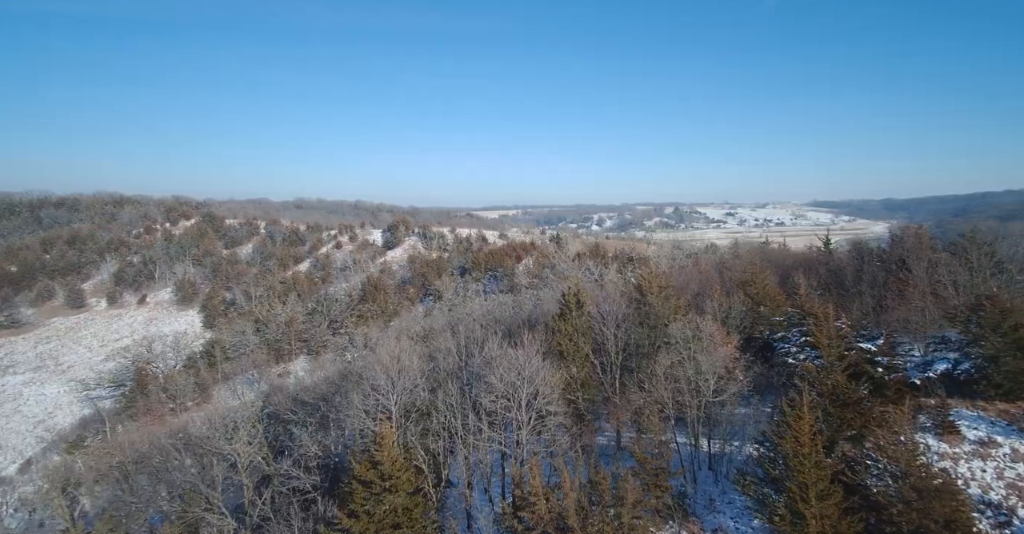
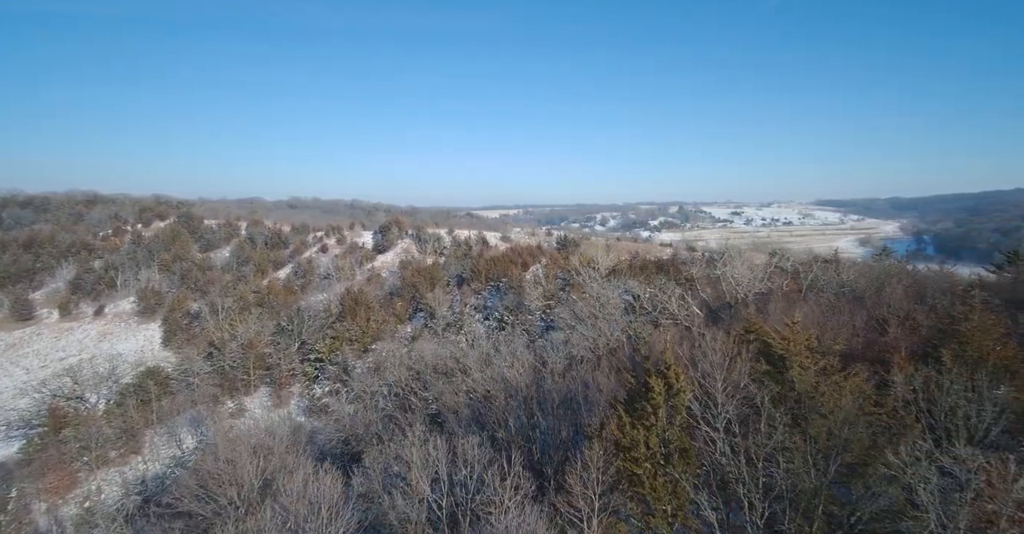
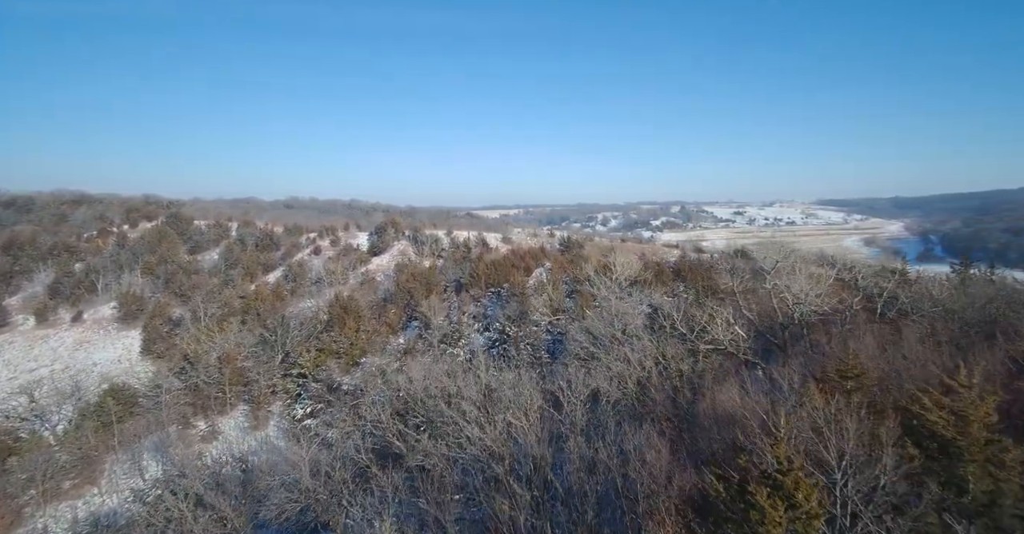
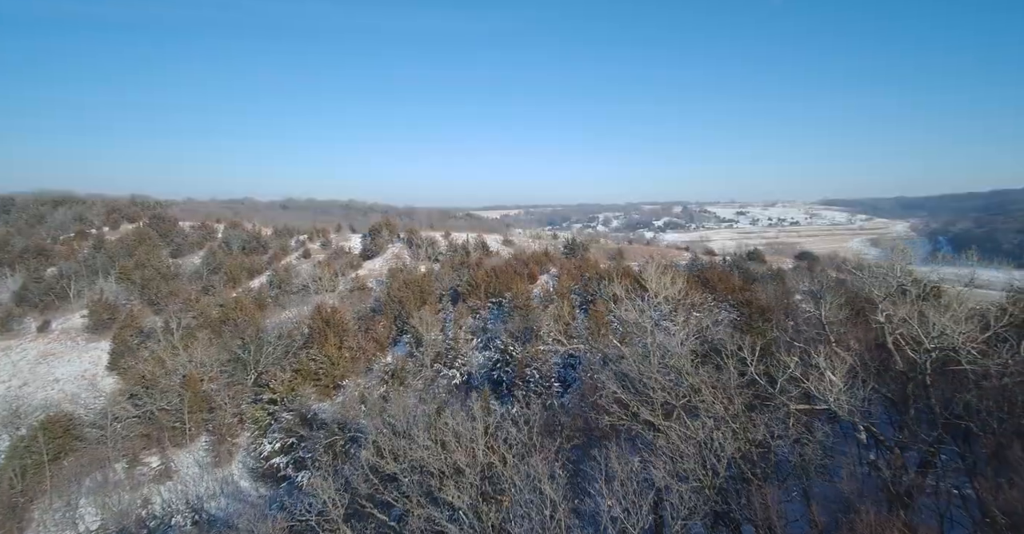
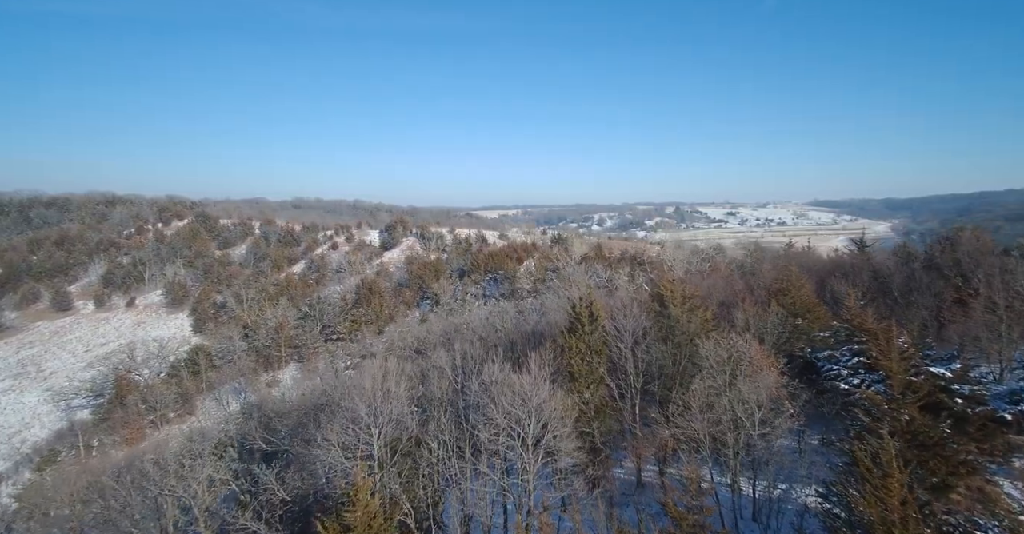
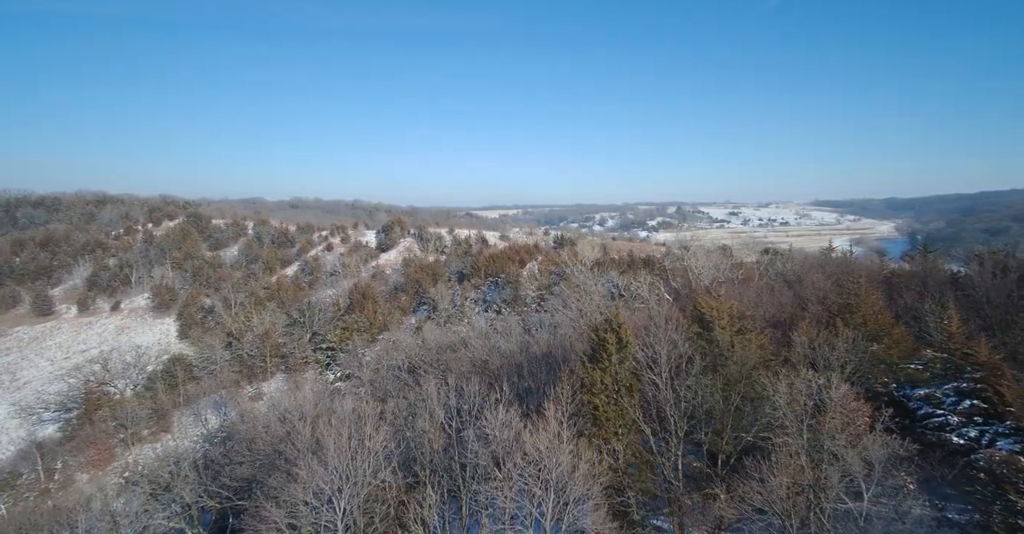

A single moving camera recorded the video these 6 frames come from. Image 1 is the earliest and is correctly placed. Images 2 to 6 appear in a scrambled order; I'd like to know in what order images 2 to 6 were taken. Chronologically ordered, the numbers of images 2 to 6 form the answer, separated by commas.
5, 6, 2, 3, 4
